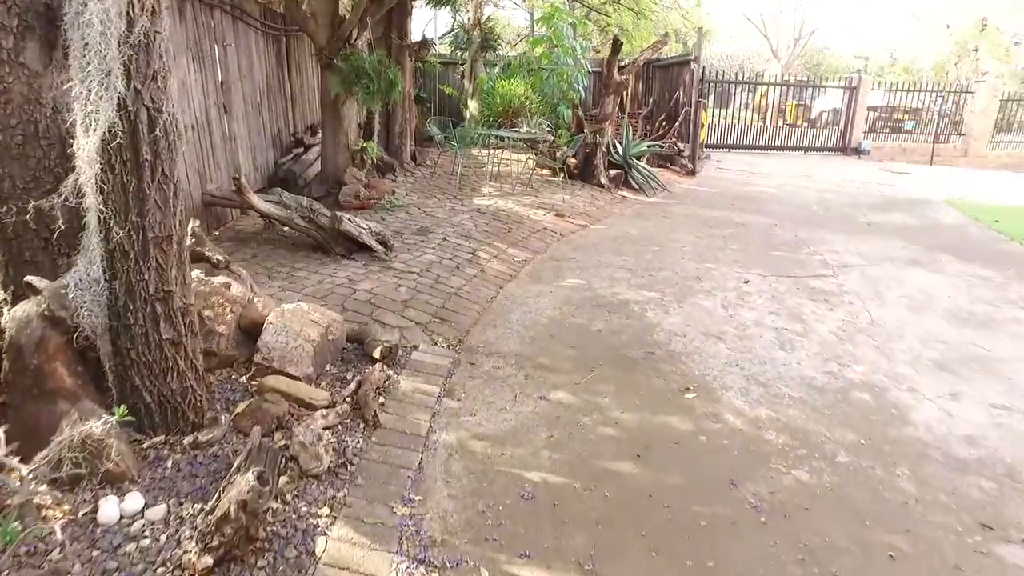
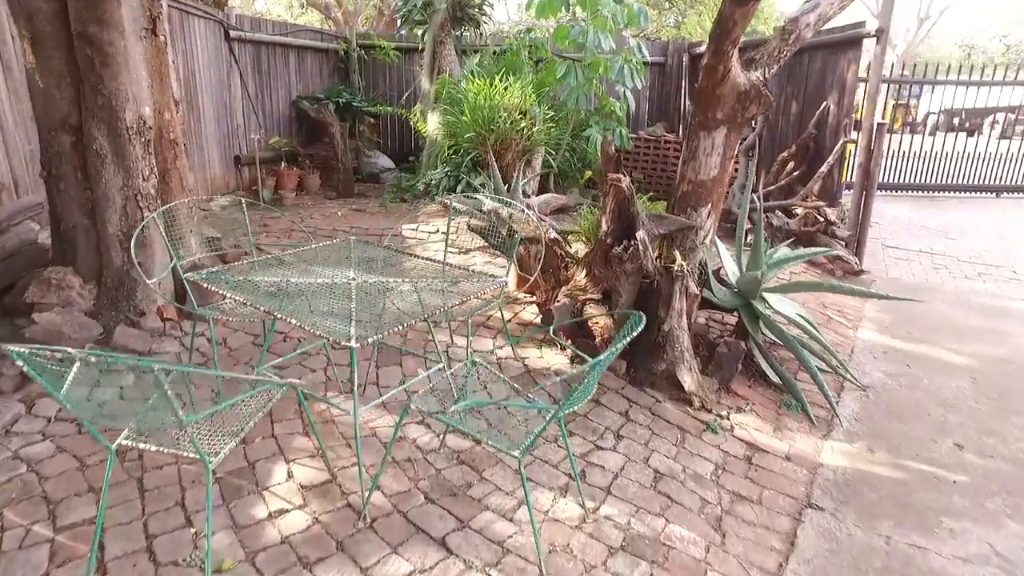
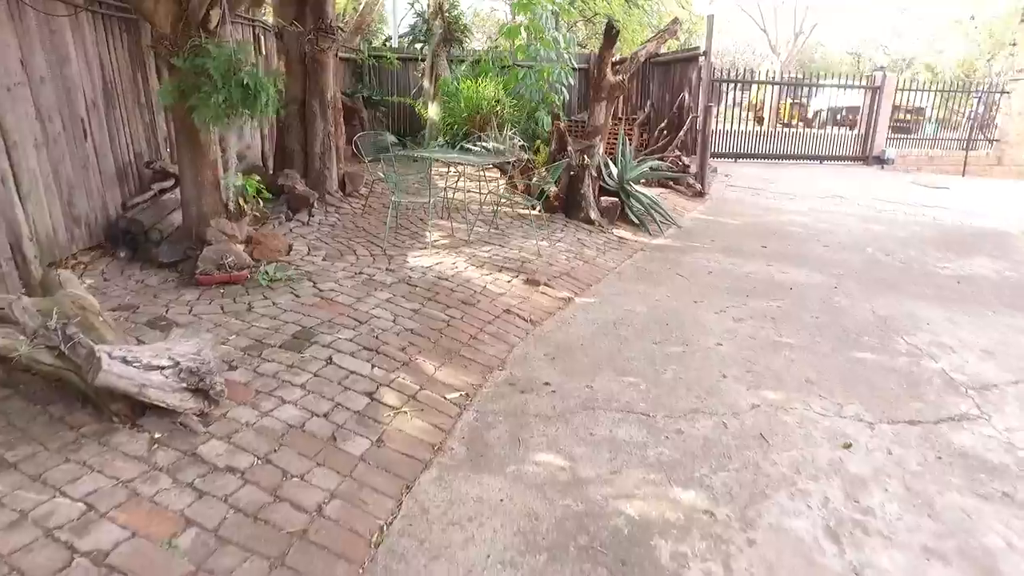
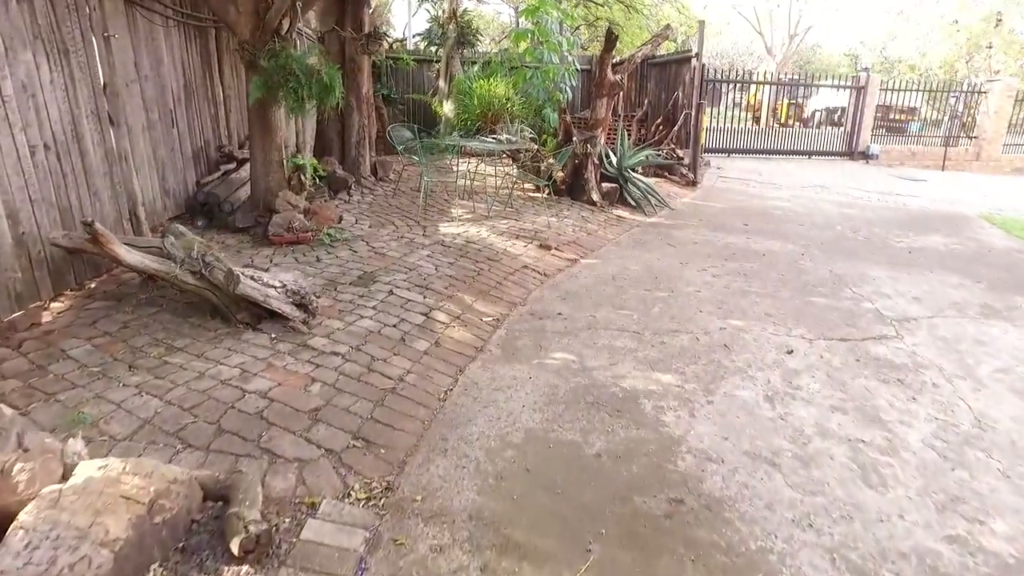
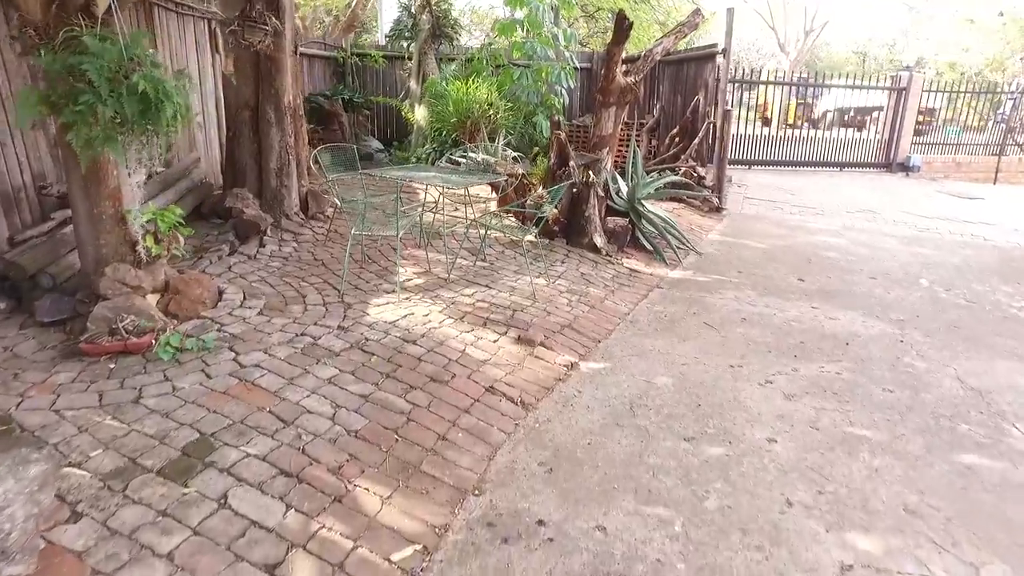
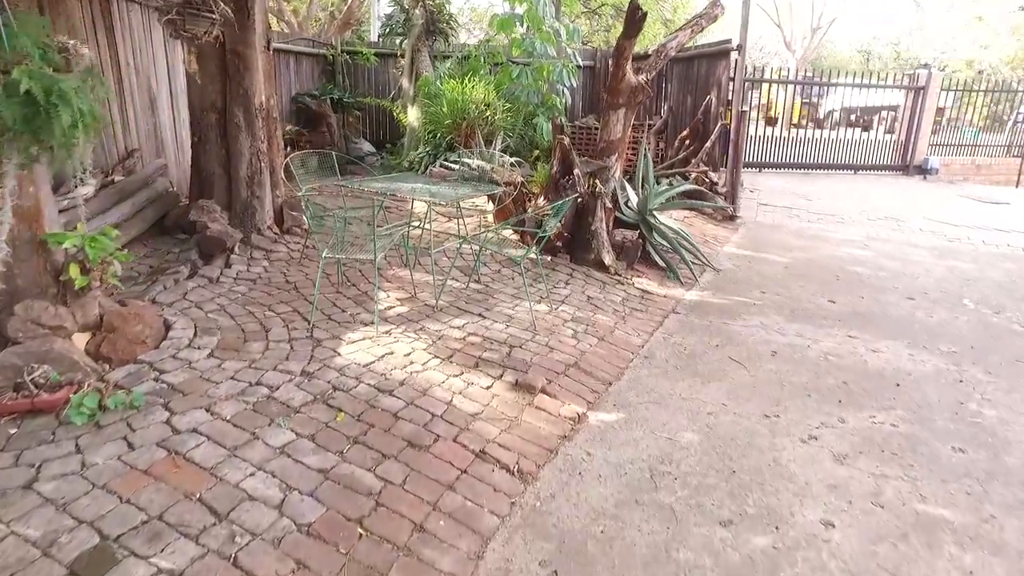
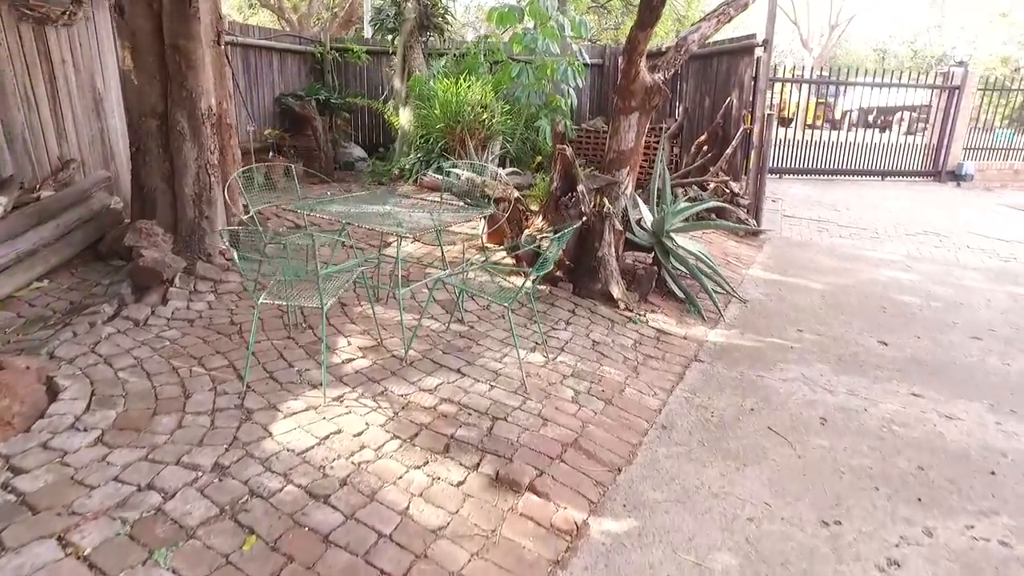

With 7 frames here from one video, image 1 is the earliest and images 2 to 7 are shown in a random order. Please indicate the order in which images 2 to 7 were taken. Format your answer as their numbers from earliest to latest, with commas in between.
4, 3, 5, 6, 7, 2
